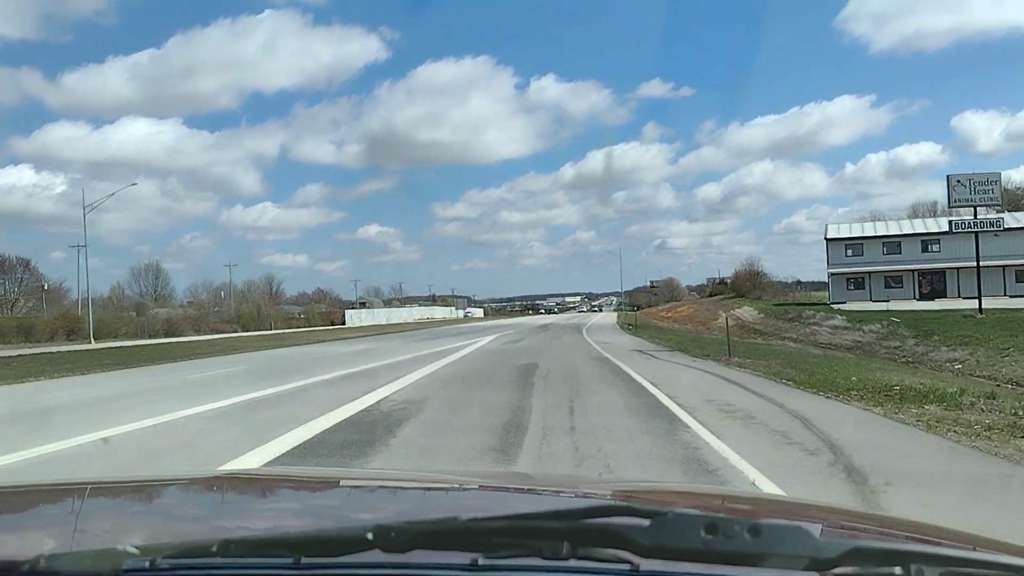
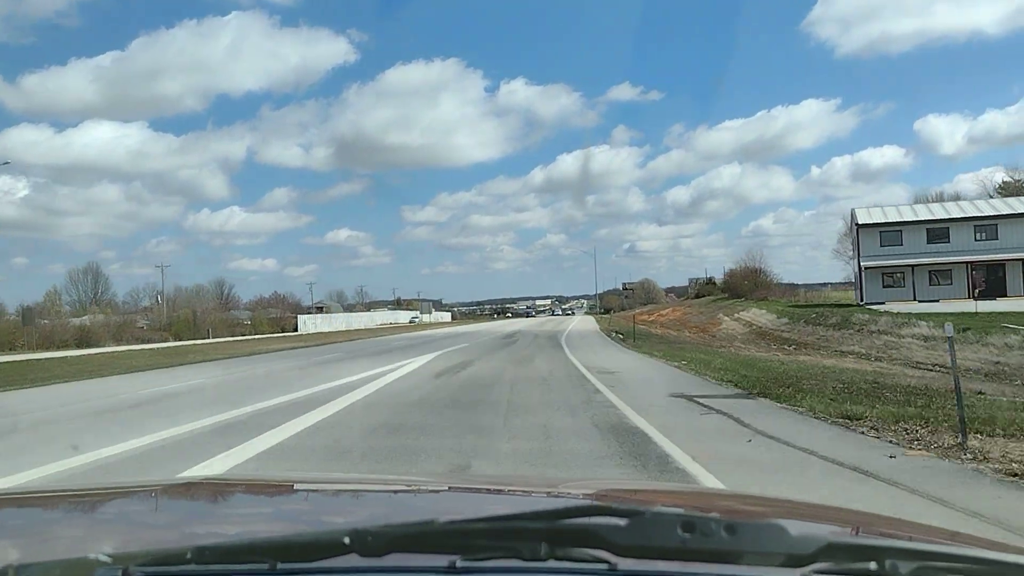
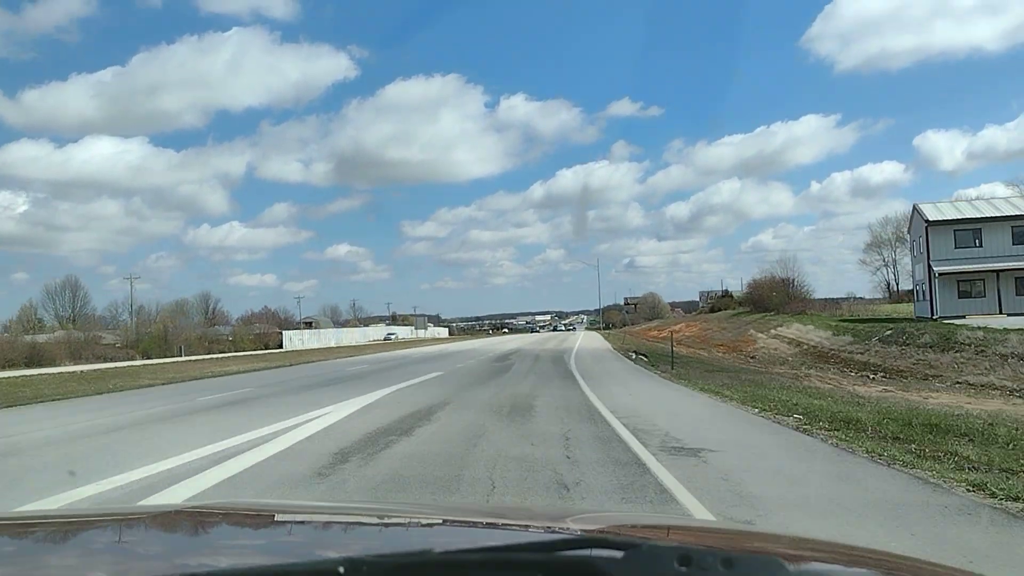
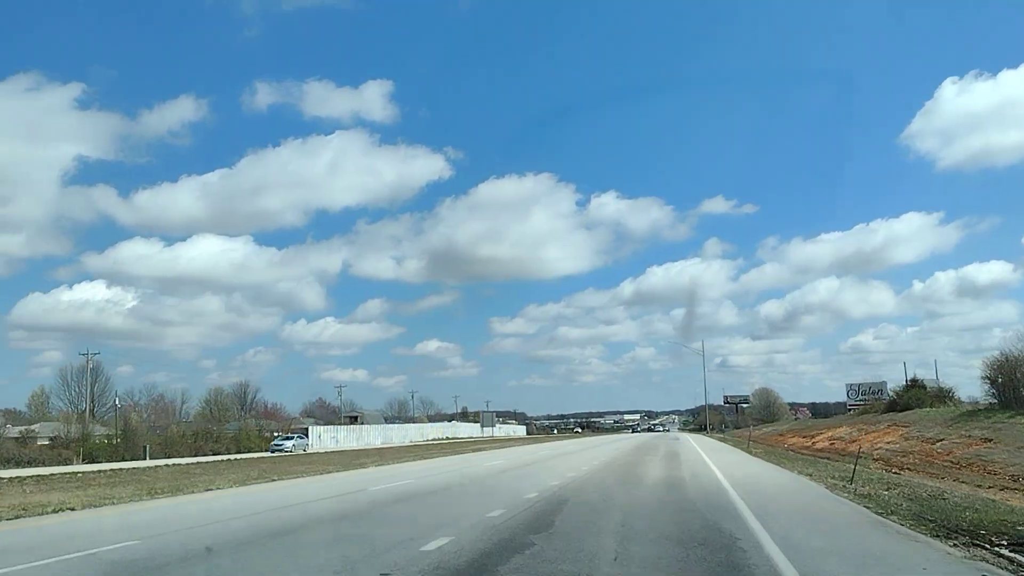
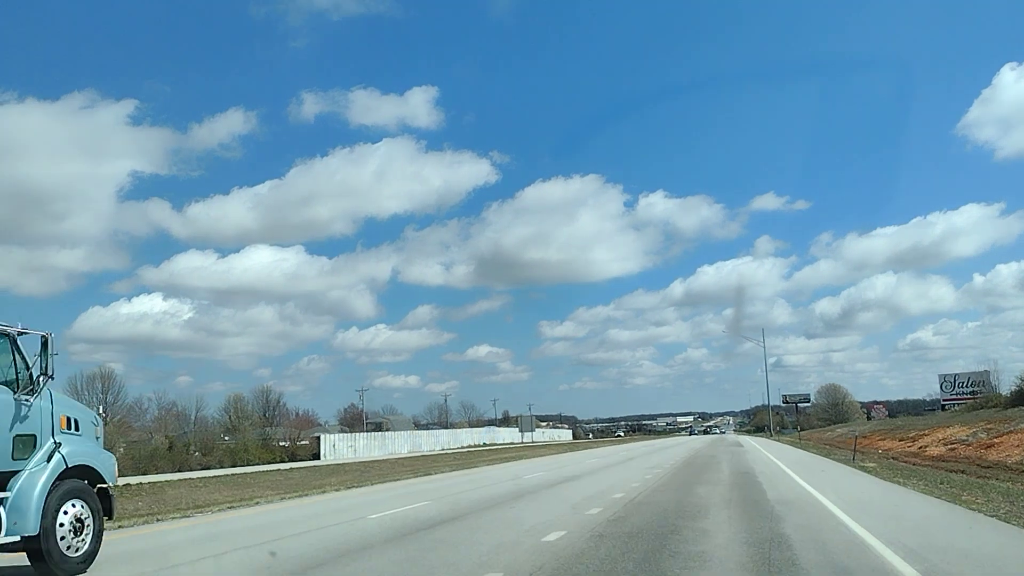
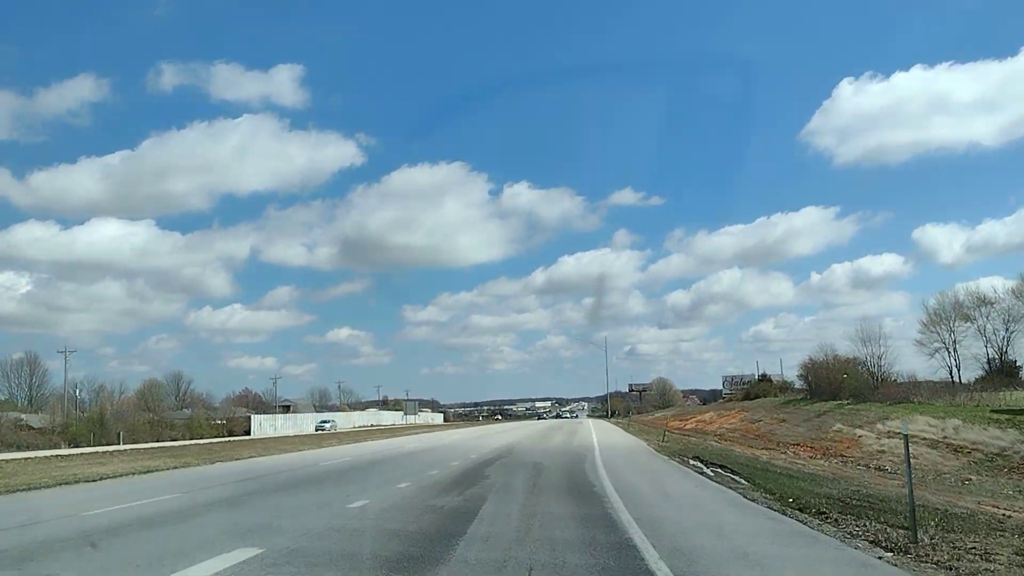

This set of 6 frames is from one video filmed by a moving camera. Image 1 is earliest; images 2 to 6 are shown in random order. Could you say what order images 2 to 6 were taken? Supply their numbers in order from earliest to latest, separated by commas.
2, 3, 6, 4, 5
